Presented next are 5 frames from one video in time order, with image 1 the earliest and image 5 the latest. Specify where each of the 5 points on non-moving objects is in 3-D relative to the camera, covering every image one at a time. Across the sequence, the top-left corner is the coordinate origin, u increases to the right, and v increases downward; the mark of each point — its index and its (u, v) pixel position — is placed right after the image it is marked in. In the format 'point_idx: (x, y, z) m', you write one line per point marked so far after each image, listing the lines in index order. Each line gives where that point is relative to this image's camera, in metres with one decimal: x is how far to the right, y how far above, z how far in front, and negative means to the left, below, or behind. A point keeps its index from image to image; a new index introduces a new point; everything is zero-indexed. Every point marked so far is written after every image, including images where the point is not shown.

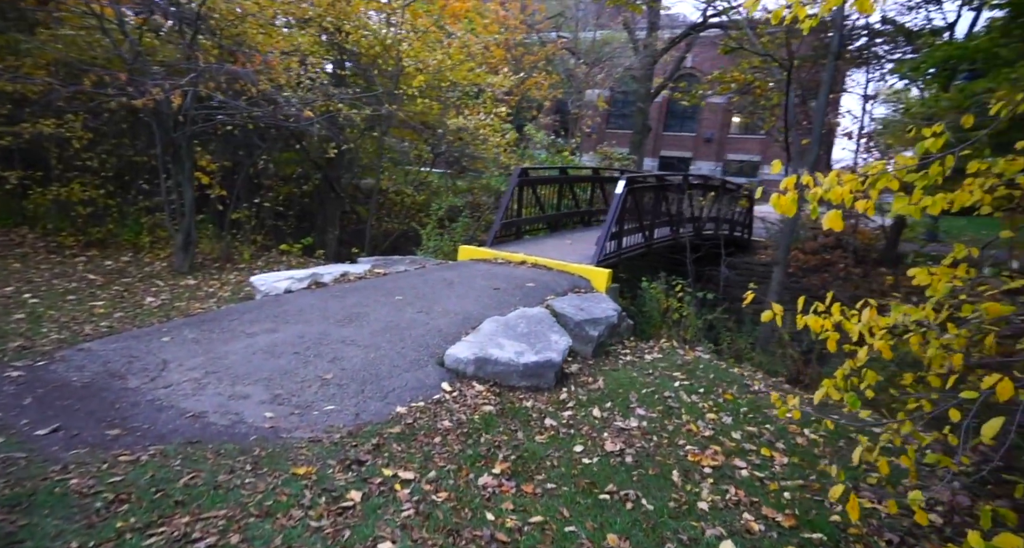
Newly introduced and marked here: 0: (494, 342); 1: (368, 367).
0: (-0.1, -0.5, +4.4) m
1: (-1.0, -0.6, +4.0) m
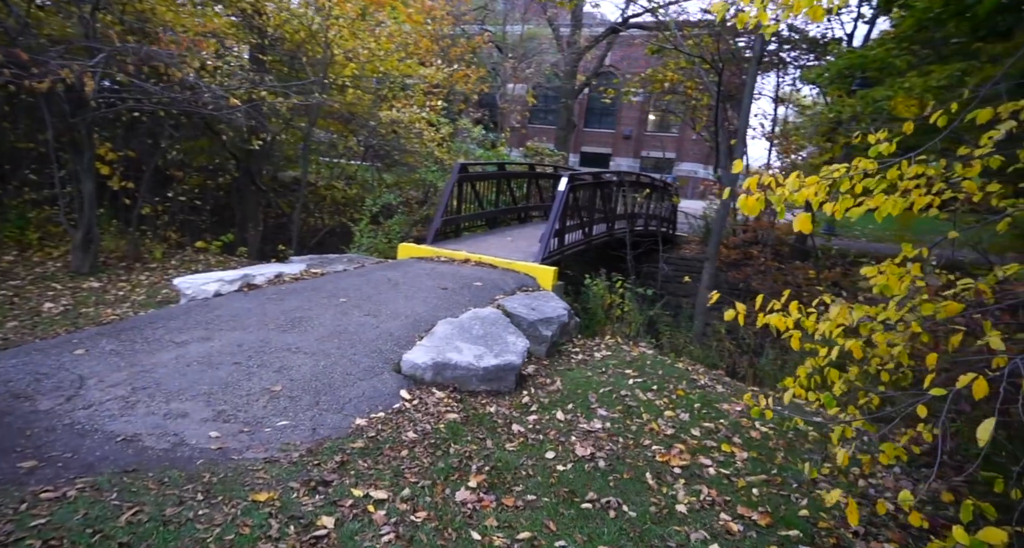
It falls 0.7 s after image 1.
0: (-0.4, -0.5, +4.2) m
1: (-1.2, -0.7, +3.7) m
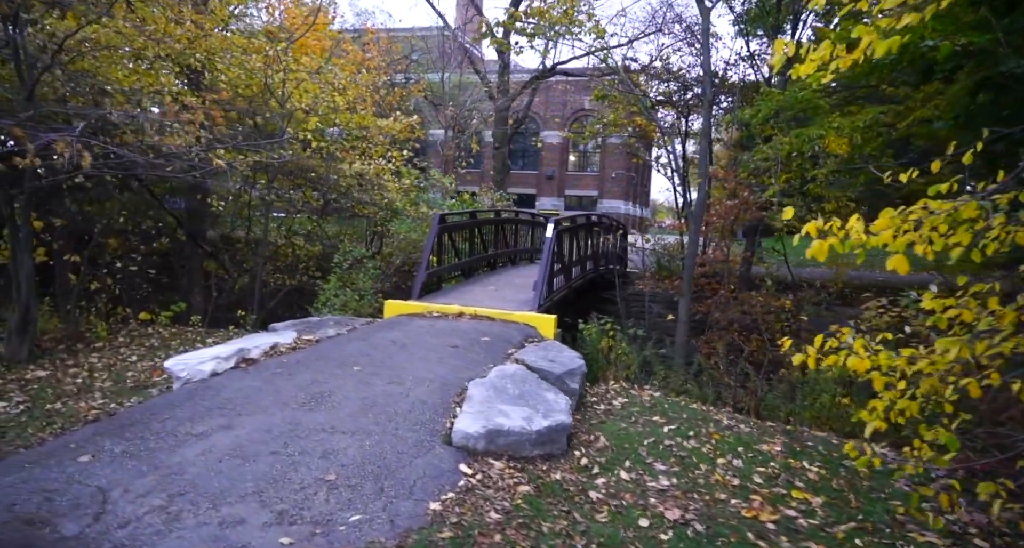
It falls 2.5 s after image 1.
0: (-0.1, -0.9, +4.0) m
1: (-0.8, -1.1, +3.4) m
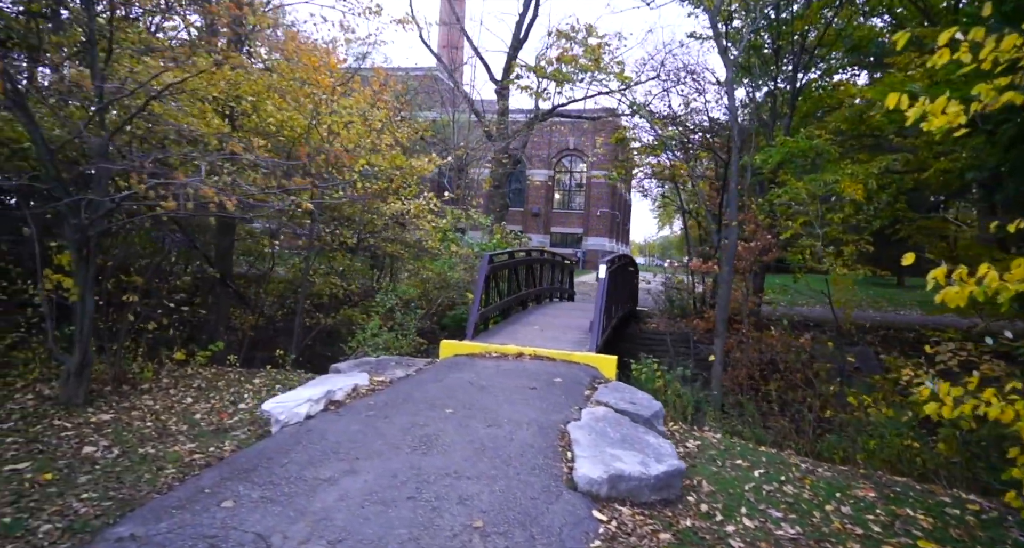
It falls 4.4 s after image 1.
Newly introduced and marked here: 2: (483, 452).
0: (+0.7, -1.3, +4.0) m
1: (0.0, -1.3, +3.4) m
2: (-0.2, -1.3, +4.1) m
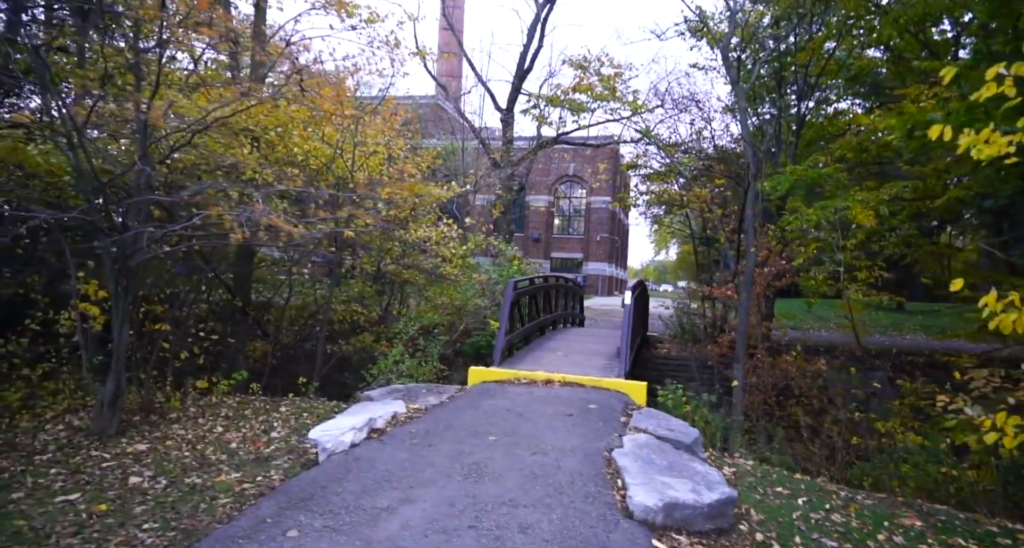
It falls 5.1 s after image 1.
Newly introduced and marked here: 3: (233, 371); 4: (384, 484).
0: (+1.0, -1.5, +4.0) m
1: (+0.3, -1.5, +3.4) m
2: (+0.2, -1.5, +4.1) m
3: (-5.1, -1.8, +10.5) m
4: (-0.9, -1.4, +4.0) m
